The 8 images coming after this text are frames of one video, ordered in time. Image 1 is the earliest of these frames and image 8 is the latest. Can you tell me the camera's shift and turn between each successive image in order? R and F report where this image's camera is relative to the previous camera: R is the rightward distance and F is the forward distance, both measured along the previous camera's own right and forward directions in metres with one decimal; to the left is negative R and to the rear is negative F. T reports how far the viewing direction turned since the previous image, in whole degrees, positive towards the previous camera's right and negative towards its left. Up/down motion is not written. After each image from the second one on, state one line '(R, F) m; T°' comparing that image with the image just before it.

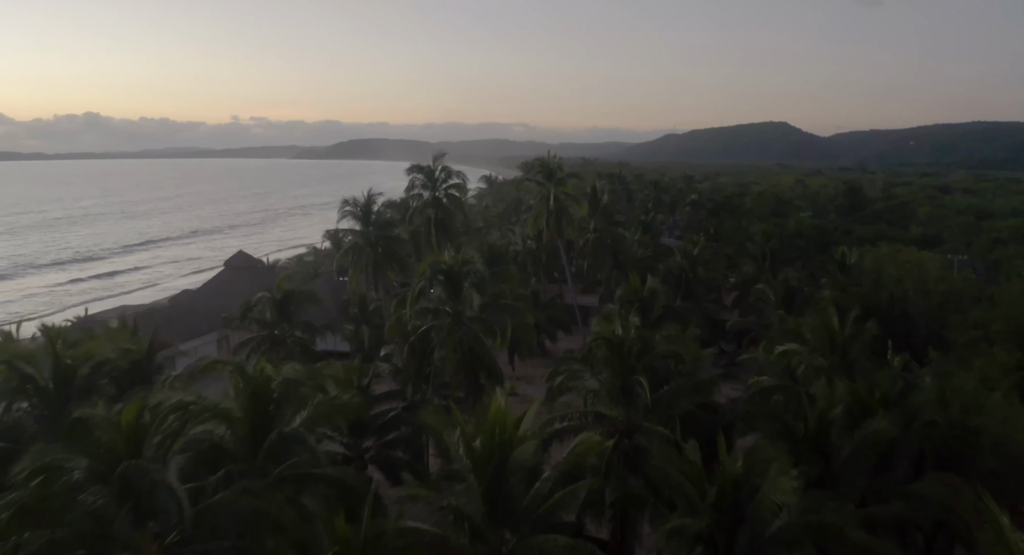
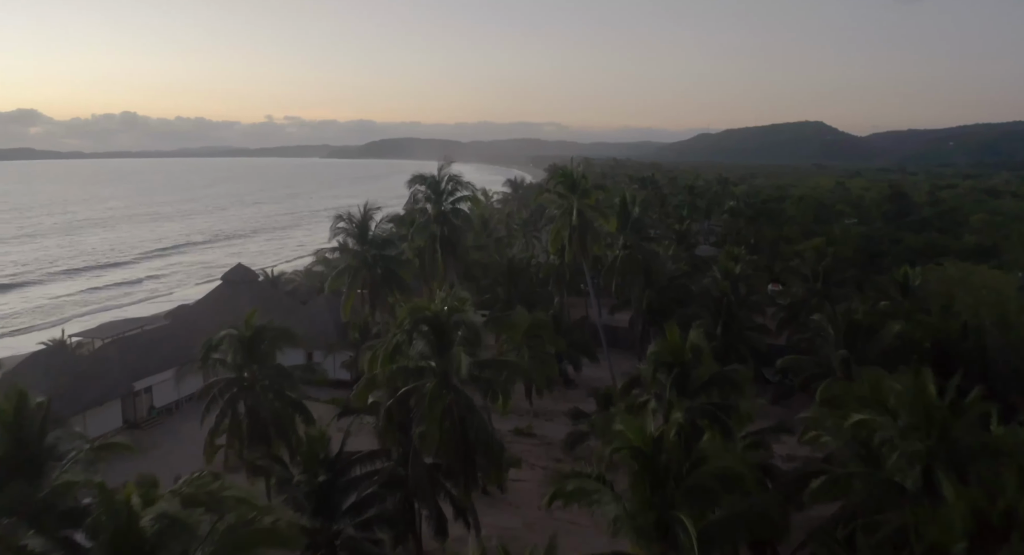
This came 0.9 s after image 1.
(+0.5, +3.6) m; -2°
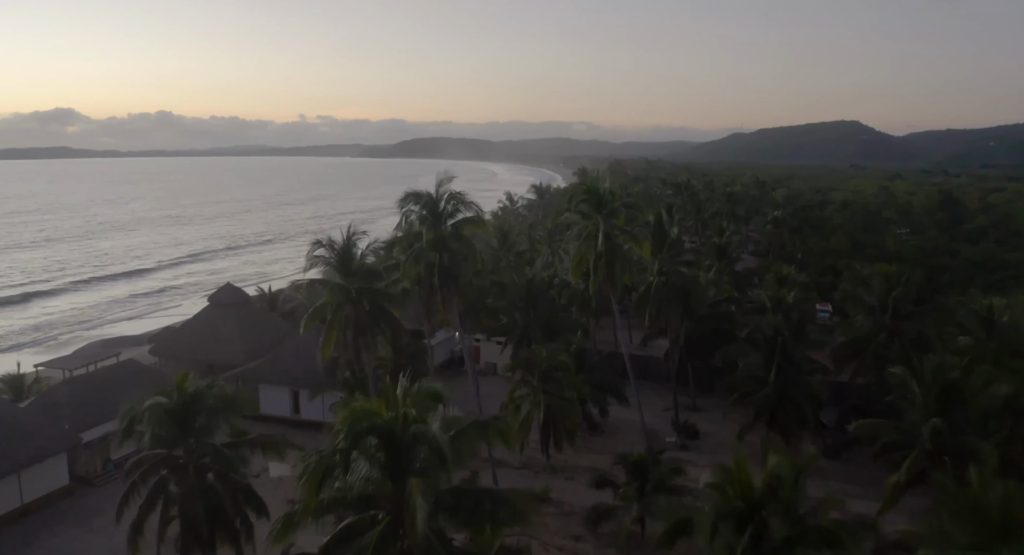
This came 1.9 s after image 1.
(+0.5, +4.2) m; -2°
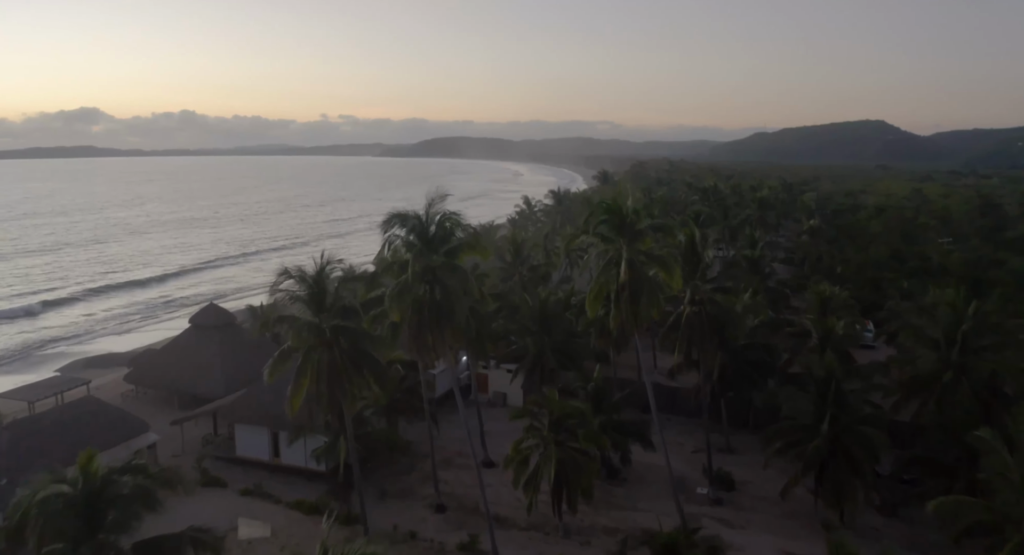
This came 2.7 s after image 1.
(+0.3, +3.4) m; -2°
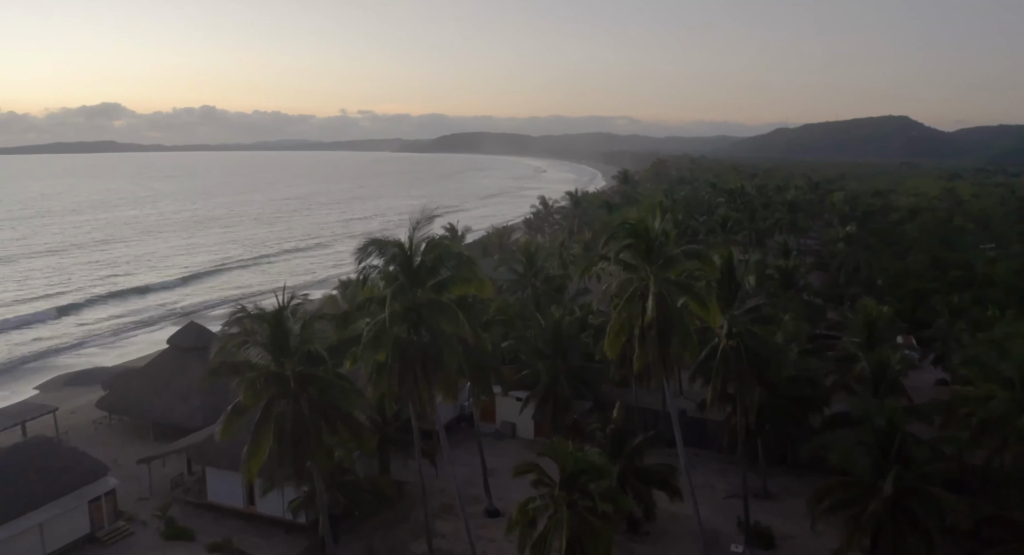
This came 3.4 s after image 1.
(+0.3, +3.1) m; -1°
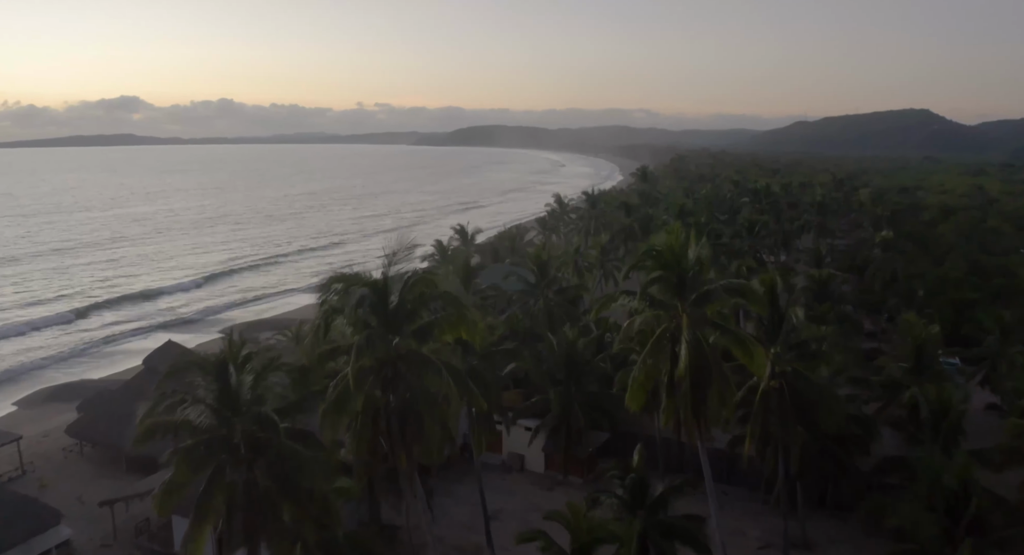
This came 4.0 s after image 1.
(+0.2, +2.7) m; -1°
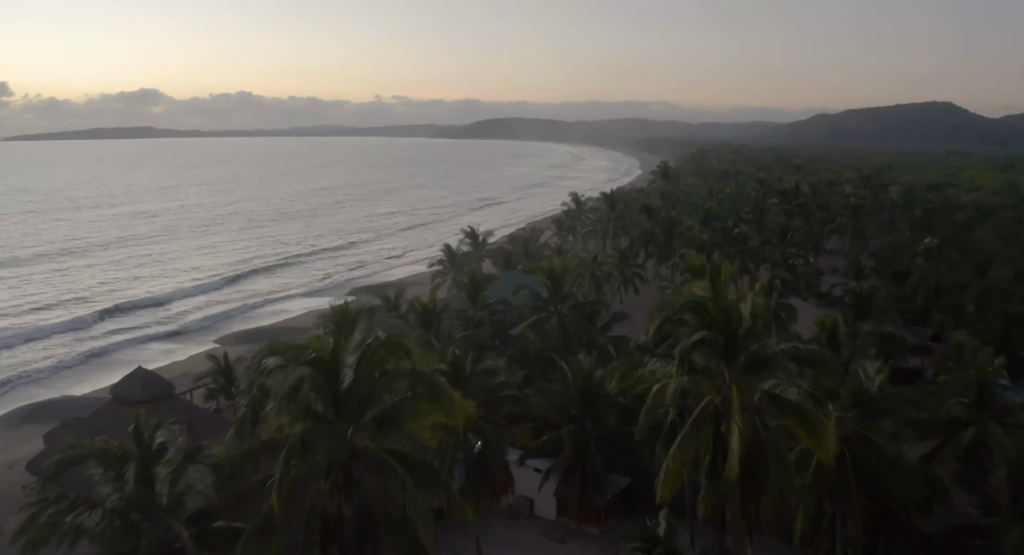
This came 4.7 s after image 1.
(+0.2, +2.9) m; -1°
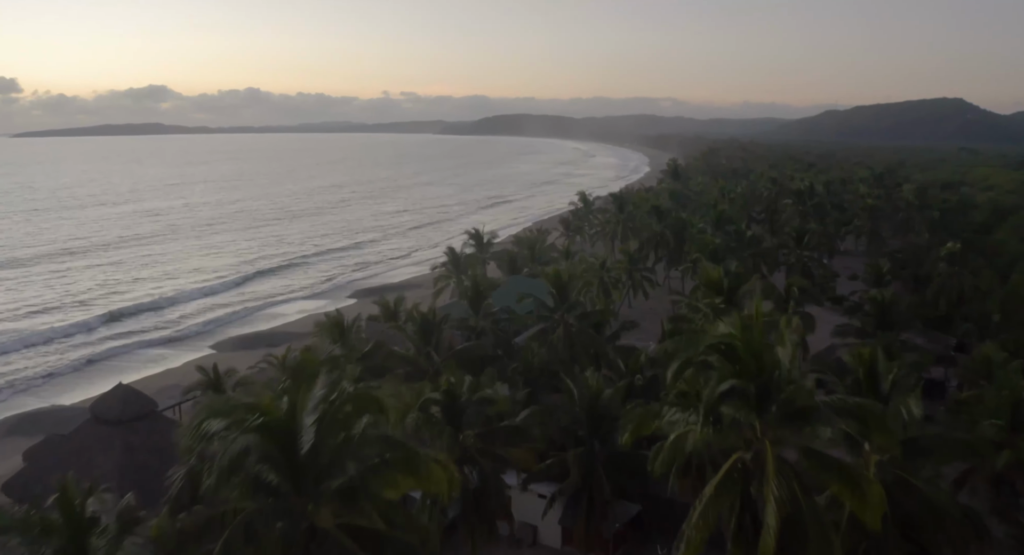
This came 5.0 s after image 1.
(+0.1, +1.4) m; -1°
